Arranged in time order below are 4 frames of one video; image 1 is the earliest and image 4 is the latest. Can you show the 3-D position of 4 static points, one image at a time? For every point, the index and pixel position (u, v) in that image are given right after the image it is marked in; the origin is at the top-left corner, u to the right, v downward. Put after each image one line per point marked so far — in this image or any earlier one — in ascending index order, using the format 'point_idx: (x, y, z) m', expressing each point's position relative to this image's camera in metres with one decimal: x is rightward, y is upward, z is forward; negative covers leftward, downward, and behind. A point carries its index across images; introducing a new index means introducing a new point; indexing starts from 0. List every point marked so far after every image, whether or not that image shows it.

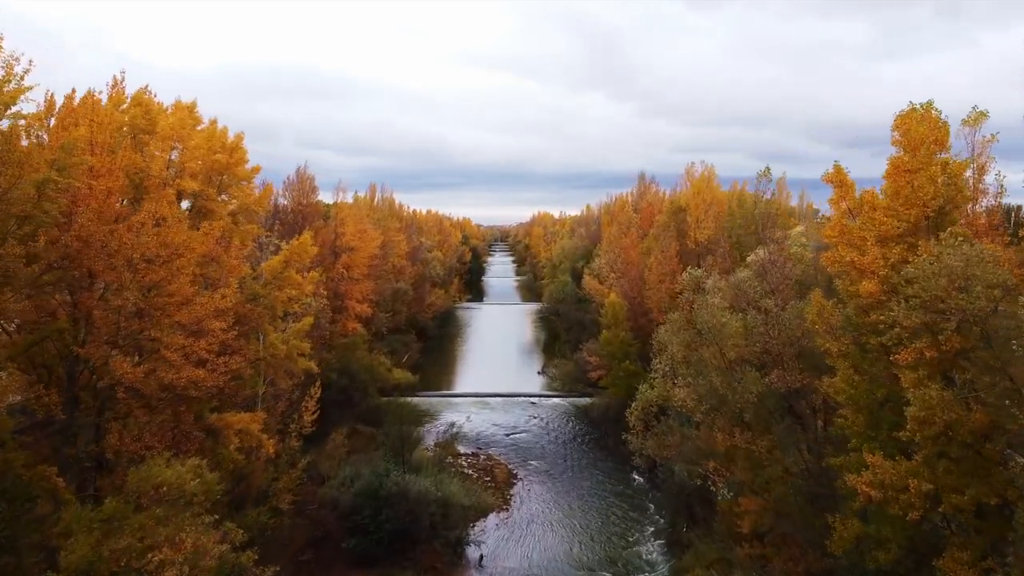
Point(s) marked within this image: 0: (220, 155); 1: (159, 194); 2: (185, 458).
0: (-7.1, +3.2, +14.8) m
1: (-7.5, +2.0, +12.9) m
2: (-6.1, -3.2, +11.4) m
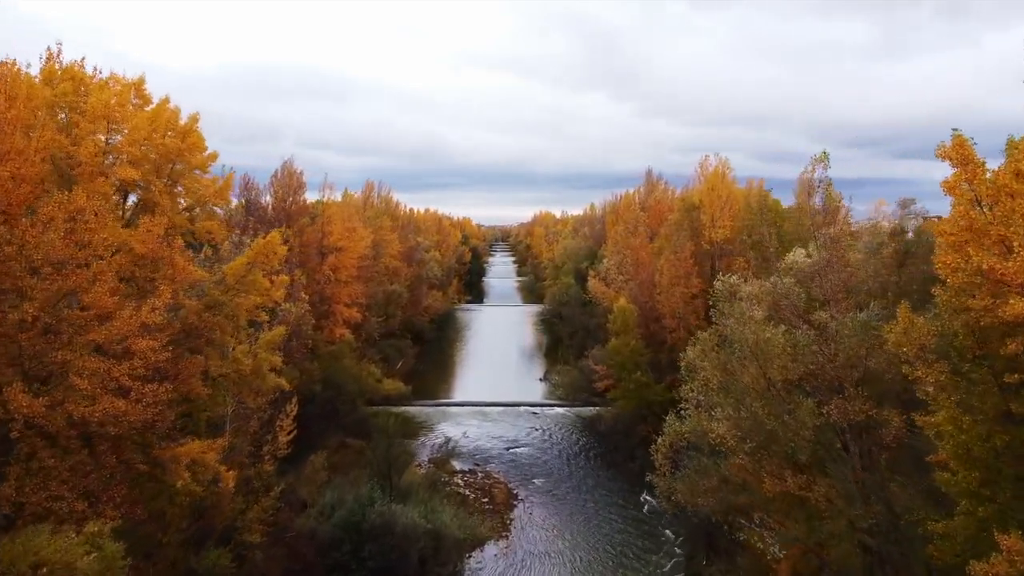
0: (-7.1, +3.1, +12.6) m
1: (-7.5, +1.8, +10.8) m
2: (-6.1, -3.4, +9.3) m
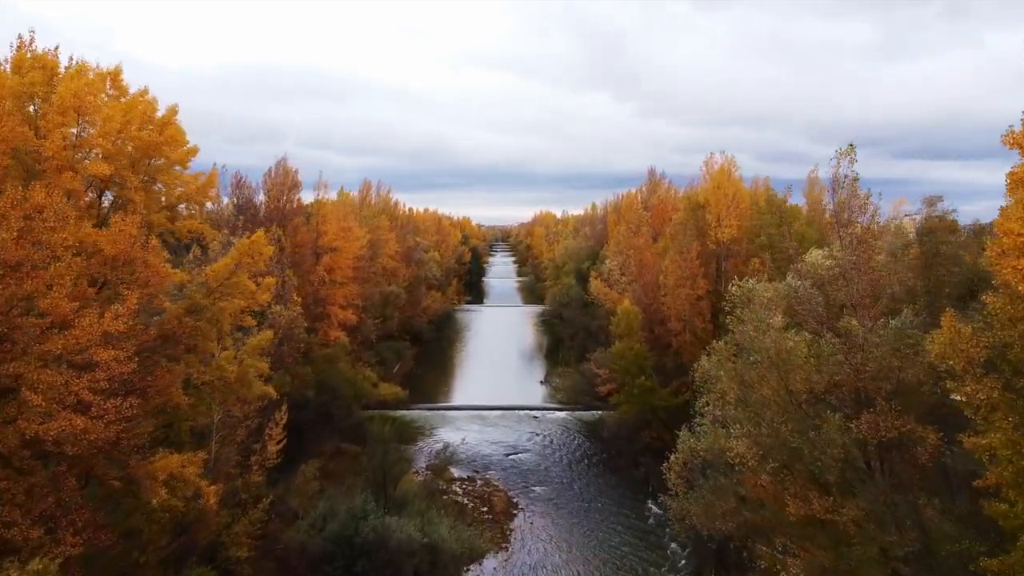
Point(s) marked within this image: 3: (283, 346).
0: (-7.1, +3.0, +11.9) m
1: (-7.5, +1.8, +10.0) m
2: (-6.1, -3.4, +8.5) m
3: (-7.3, -1.8, +19.3) m
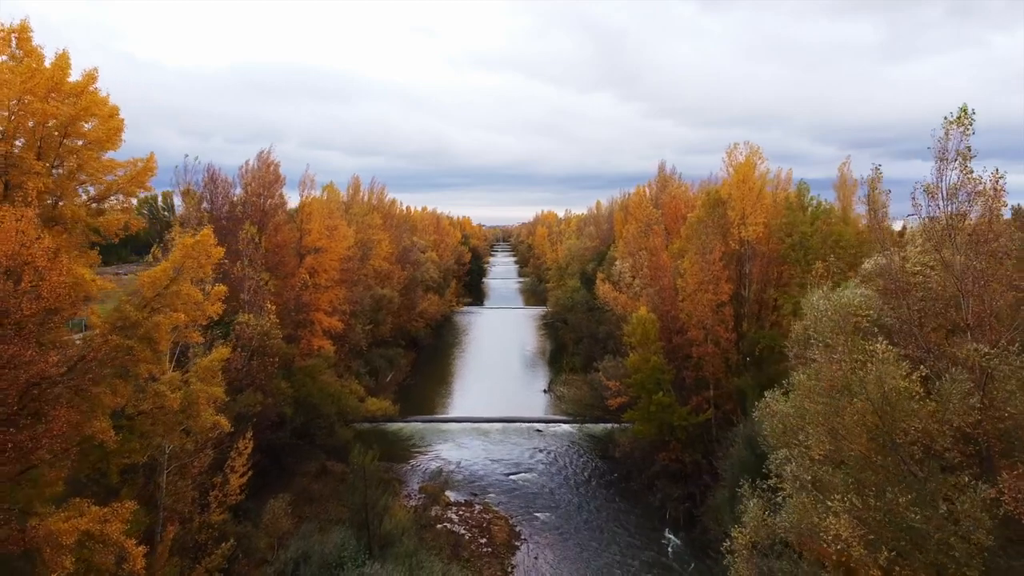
0: (-7.0, +2.8, +9.4) m
1: (-7.4, +1.6, +7.6) m
2: (-6.1, -3.6, +6.1) m
3: (-7.2, -2.0, +16.9) m
